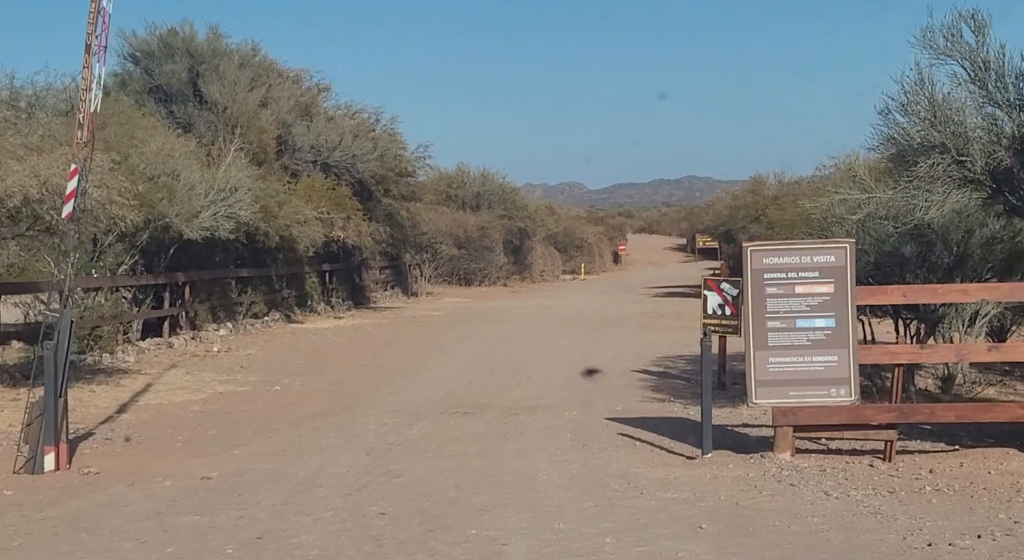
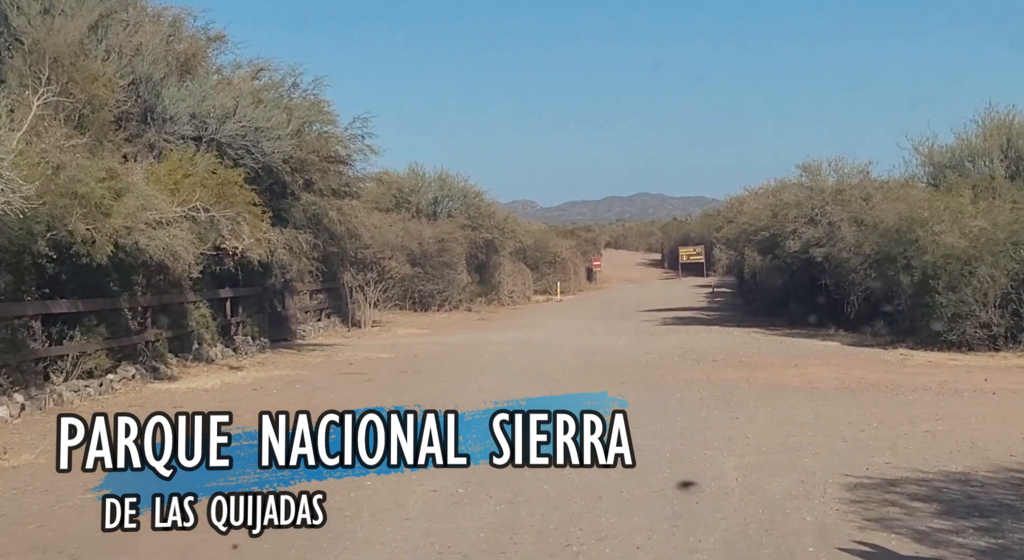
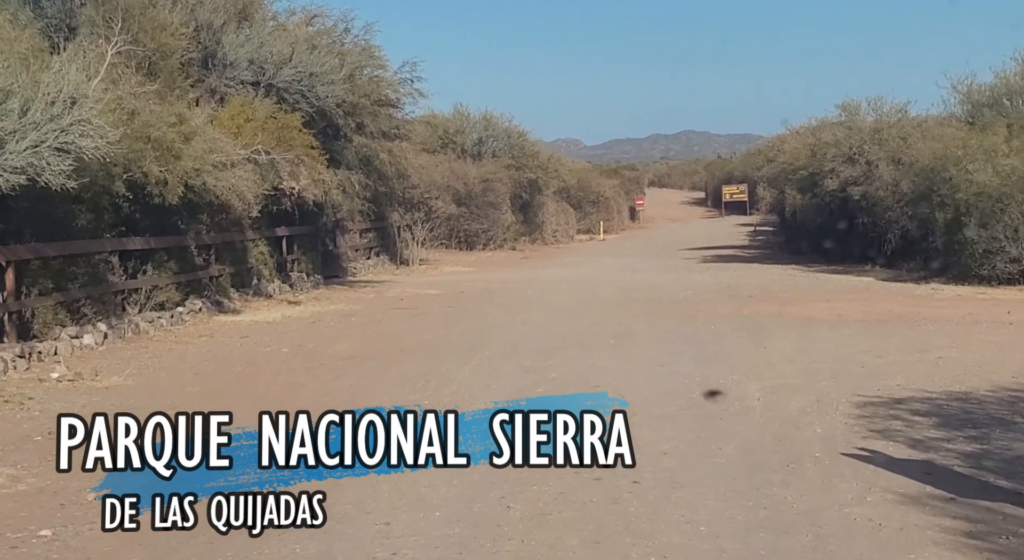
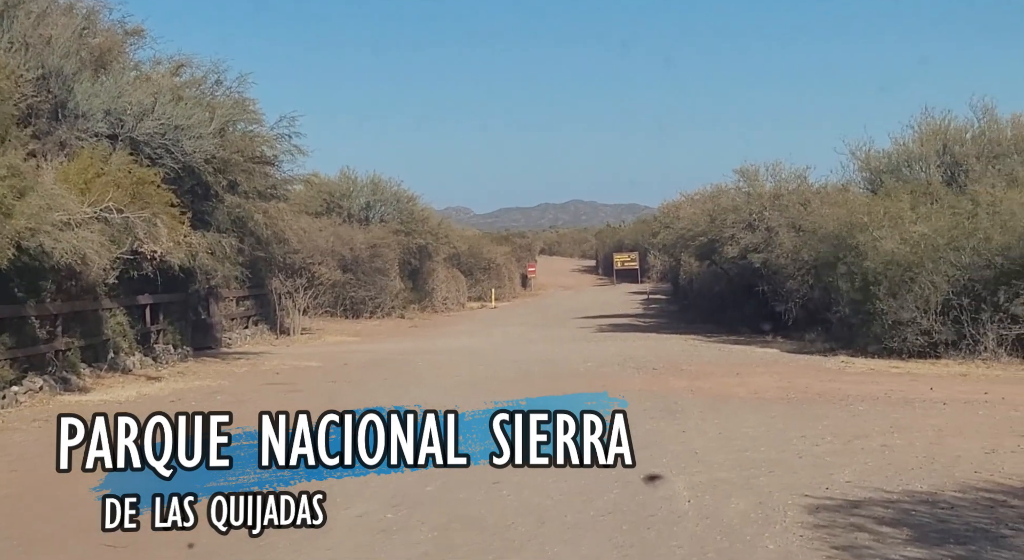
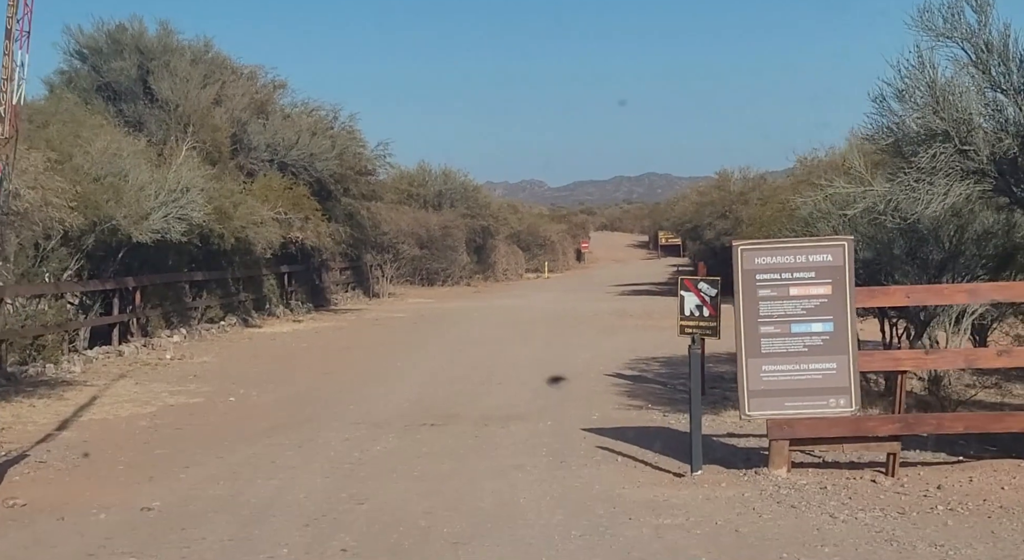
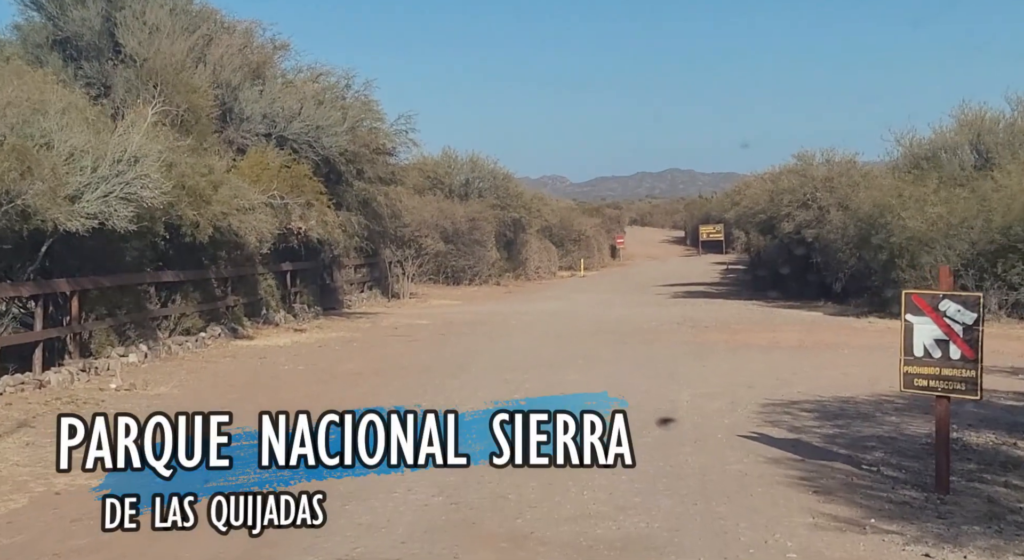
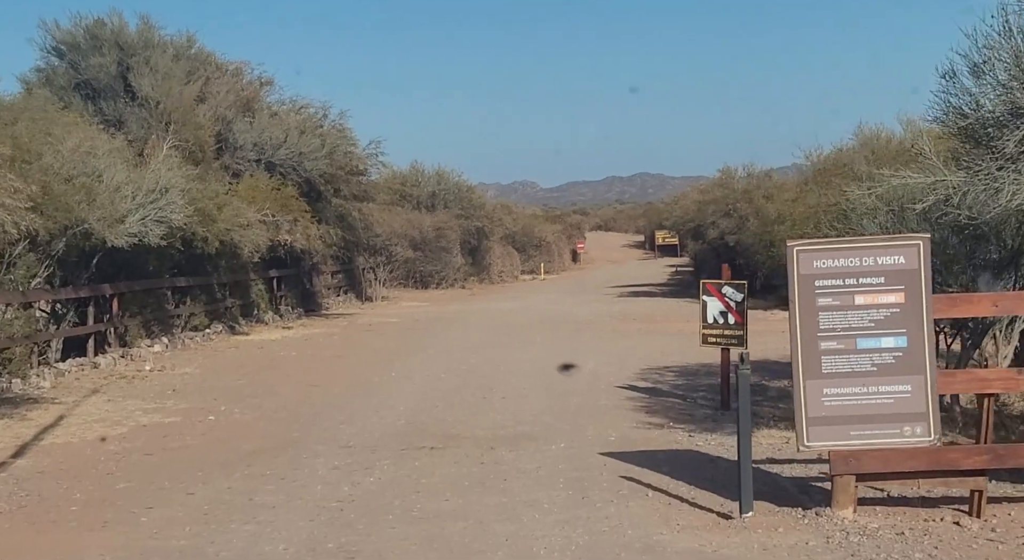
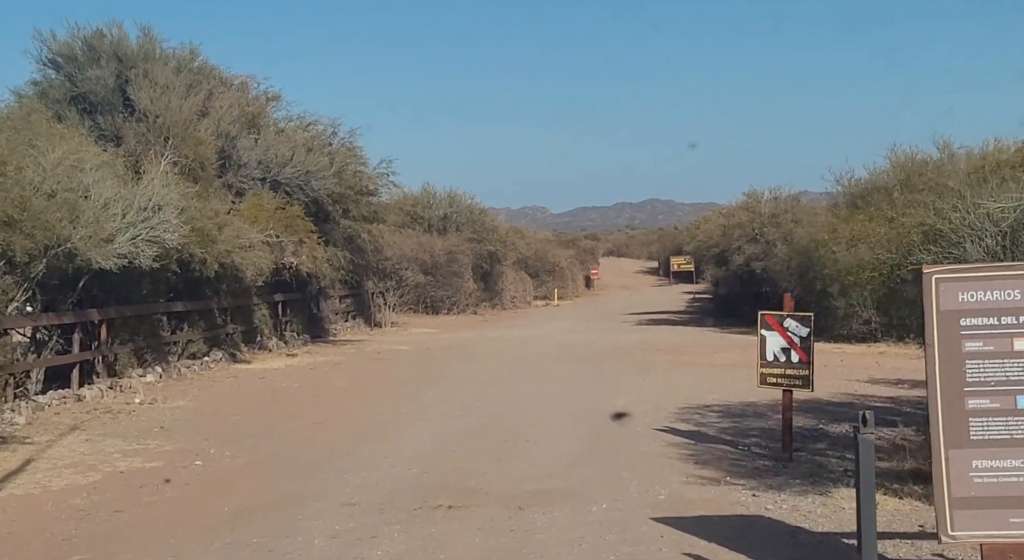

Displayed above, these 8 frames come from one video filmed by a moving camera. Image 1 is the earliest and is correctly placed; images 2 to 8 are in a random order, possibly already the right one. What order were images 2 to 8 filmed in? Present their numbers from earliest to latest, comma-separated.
5, 7, 8, 6, 3, 2, 4
